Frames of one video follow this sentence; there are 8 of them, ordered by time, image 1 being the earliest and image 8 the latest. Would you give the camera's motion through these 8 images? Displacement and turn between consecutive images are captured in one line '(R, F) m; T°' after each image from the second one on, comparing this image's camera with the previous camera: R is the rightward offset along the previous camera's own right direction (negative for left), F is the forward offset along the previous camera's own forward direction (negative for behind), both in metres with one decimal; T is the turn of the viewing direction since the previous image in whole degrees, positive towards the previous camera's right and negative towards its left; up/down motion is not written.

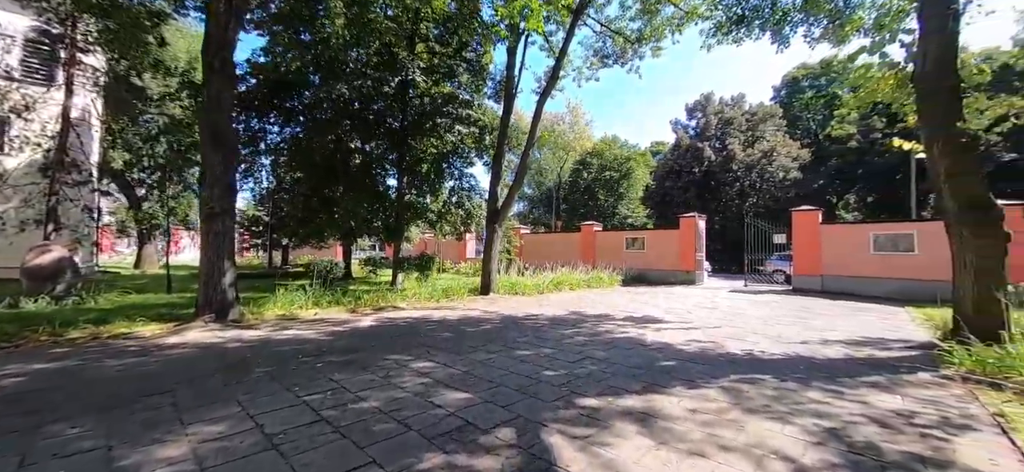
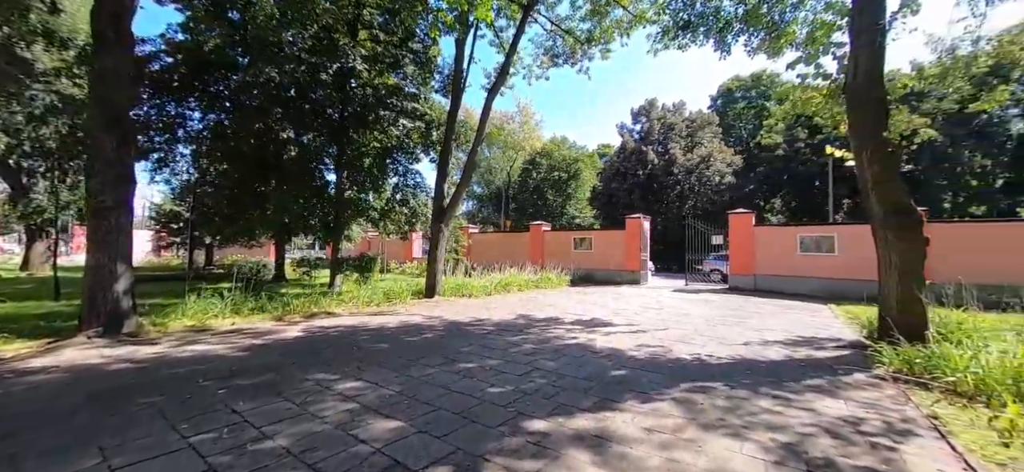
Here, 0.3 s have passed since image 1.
(+0.1, +0.4) m; +7°
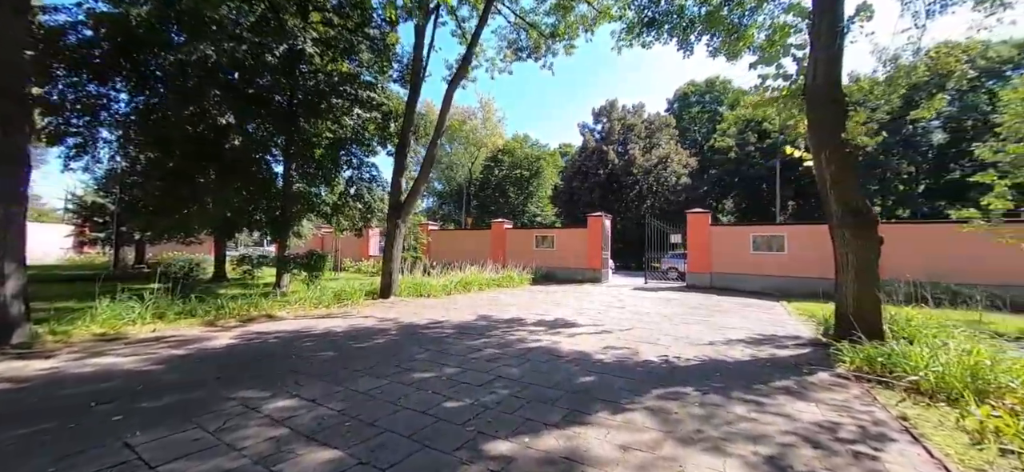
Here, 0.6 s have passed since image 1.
(0.0, +0.3) m; +6°
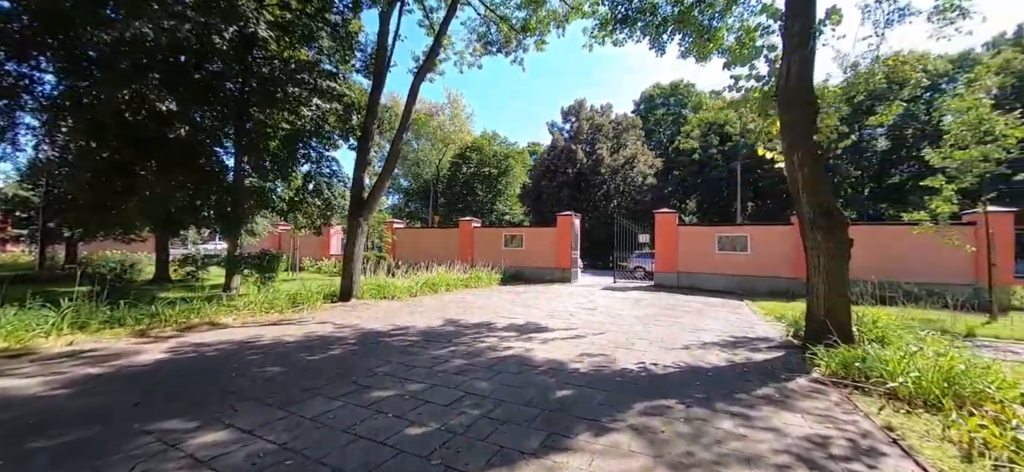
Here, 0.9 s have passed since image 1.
(0.0, +0.3) m; +5°
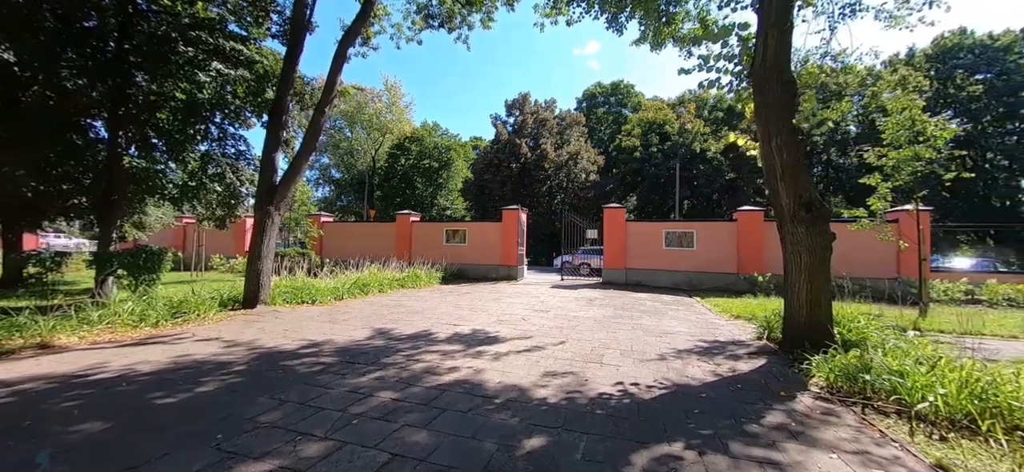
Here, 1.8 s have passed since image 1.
(-0.1, +0.9) m; +9°
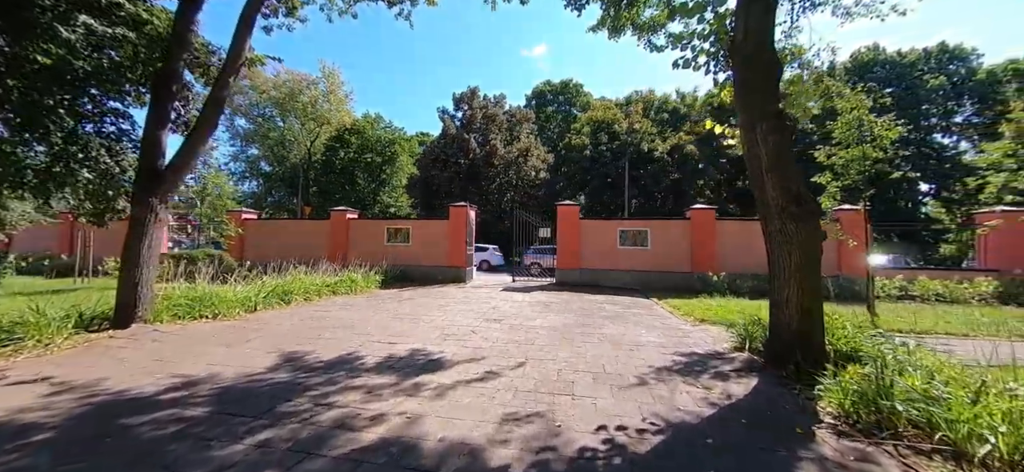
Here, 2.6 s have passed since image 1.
(0.0, +0.8) m; +8°
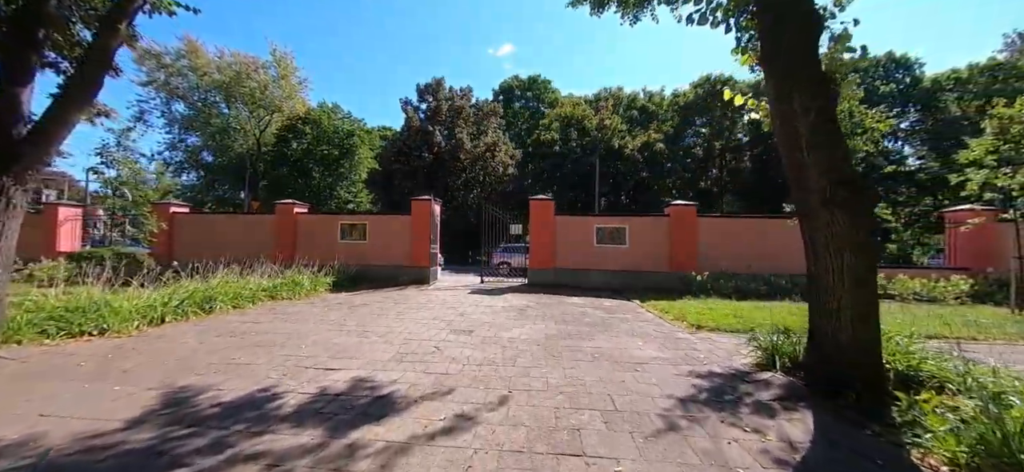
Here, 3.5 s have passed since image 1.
(-0.1, +1.0) m; +5°
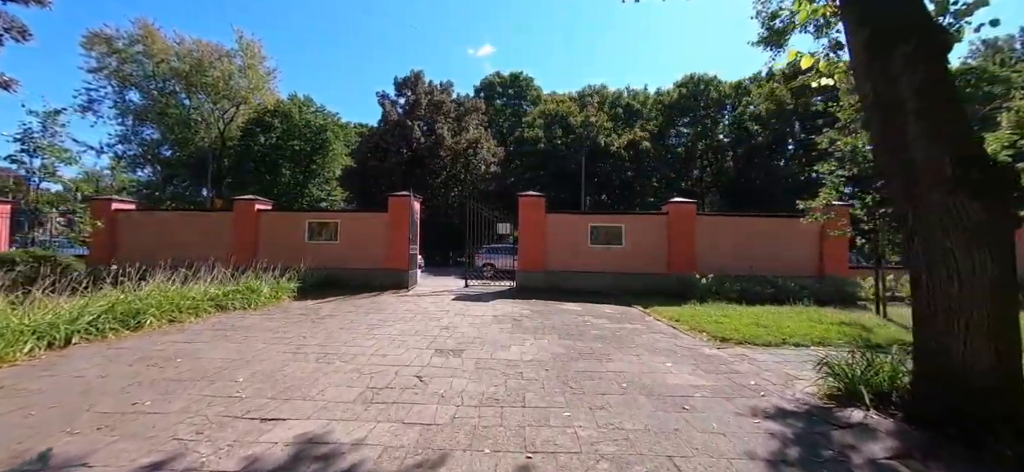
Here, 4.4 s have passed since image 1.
(-0.2, +0.9) m; +3°
